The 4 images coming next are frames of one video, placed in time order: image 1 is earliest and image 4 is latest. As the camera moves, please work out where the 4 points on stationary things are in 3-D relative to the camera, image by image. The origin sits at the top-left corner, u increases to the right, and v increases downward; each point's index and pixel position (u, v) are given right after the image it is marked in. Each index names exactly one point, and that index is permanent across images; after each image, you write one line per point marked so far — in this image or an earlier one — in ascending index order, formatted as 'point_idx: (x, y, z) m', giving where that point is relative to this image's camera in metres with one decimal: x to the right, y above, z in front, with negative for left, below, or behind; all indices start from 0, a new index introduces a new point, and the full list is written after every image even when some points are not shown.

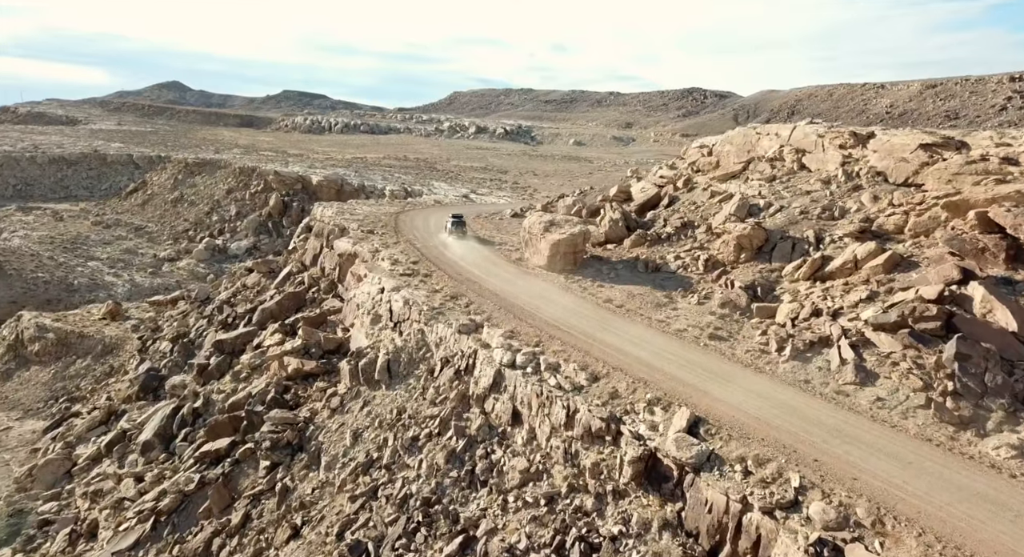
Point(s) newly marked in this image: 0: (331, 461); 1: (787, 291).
0: (-4.2, -4.2, +18.2) m
1: (+6.8, -0.3, +19.5) m
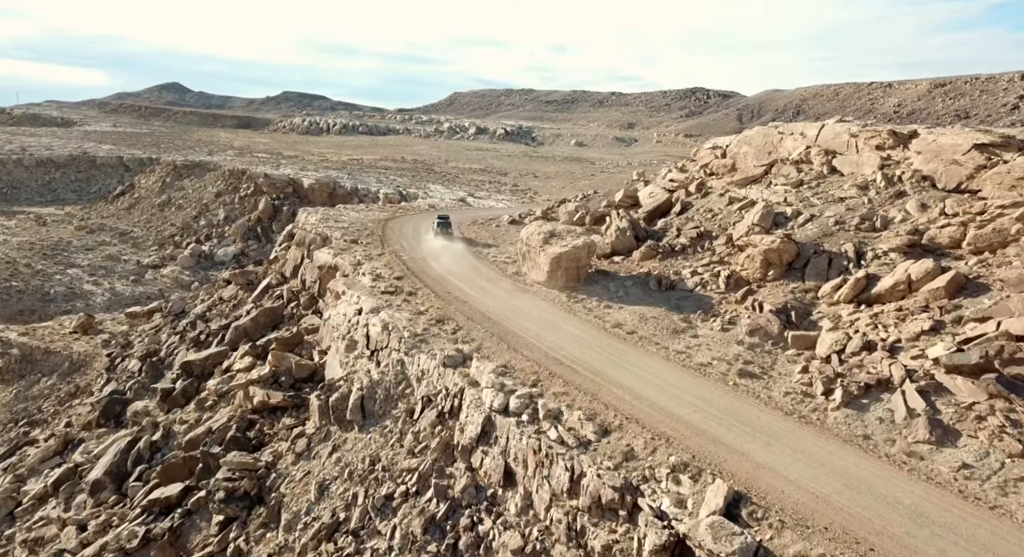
0: (-4.3, -4.7, +15.4) m
1: (+6.6, -0.8, +16.7) m
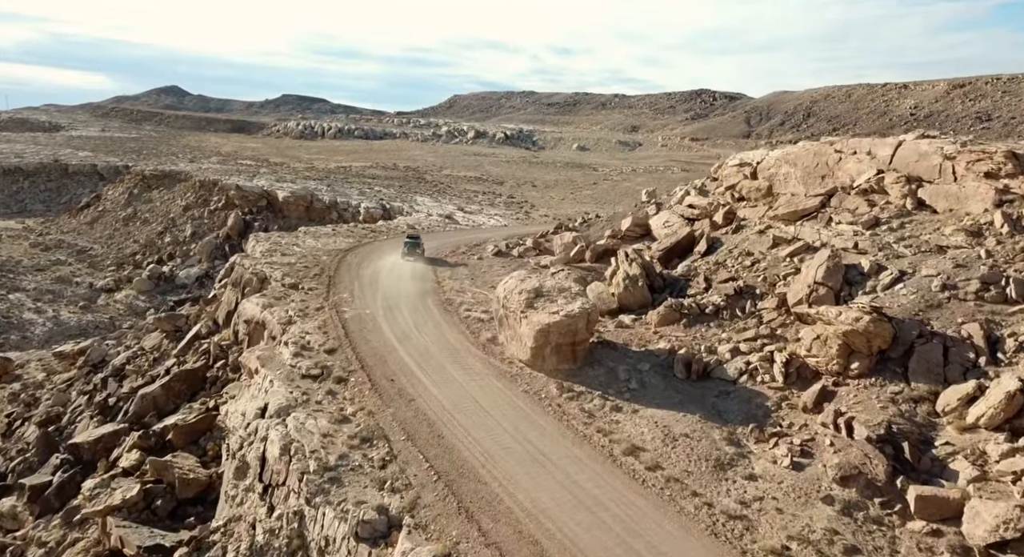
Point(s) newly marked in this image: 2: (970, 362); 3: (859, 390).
0: (-4.9, -6.3, +9.3) m
1: (+6.0, -2.4, +10.6) m
2: (+7.0, -1.3, +12.1) m
3: (+5.5, -1.8, +12.7) m
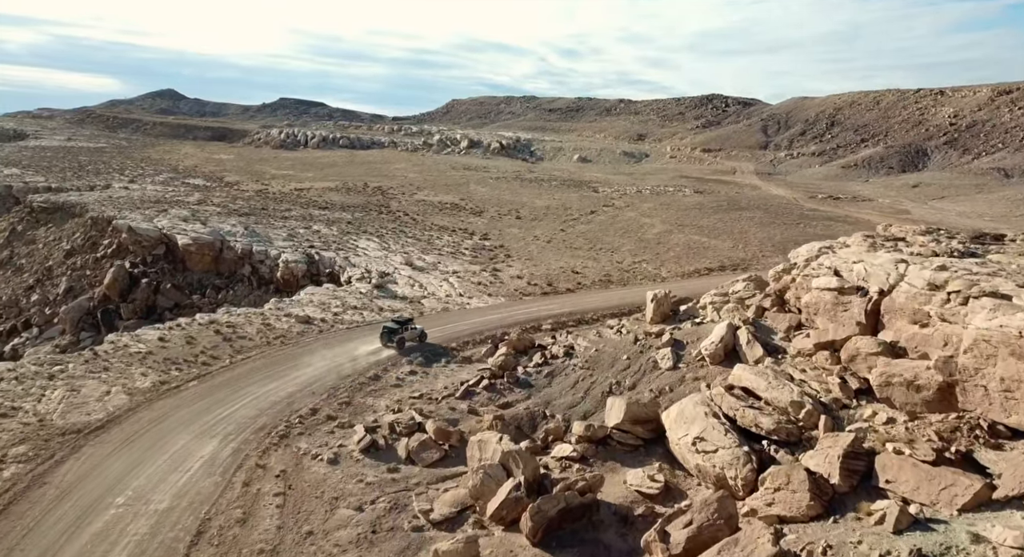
0: (-7.4, -10.5, -5.1) m
1: (+3.6, -6.6, -4.0) m
2: (+4.6, -5.6, -2.4) m
3: (+3.1, -6.1, -1.9) m
